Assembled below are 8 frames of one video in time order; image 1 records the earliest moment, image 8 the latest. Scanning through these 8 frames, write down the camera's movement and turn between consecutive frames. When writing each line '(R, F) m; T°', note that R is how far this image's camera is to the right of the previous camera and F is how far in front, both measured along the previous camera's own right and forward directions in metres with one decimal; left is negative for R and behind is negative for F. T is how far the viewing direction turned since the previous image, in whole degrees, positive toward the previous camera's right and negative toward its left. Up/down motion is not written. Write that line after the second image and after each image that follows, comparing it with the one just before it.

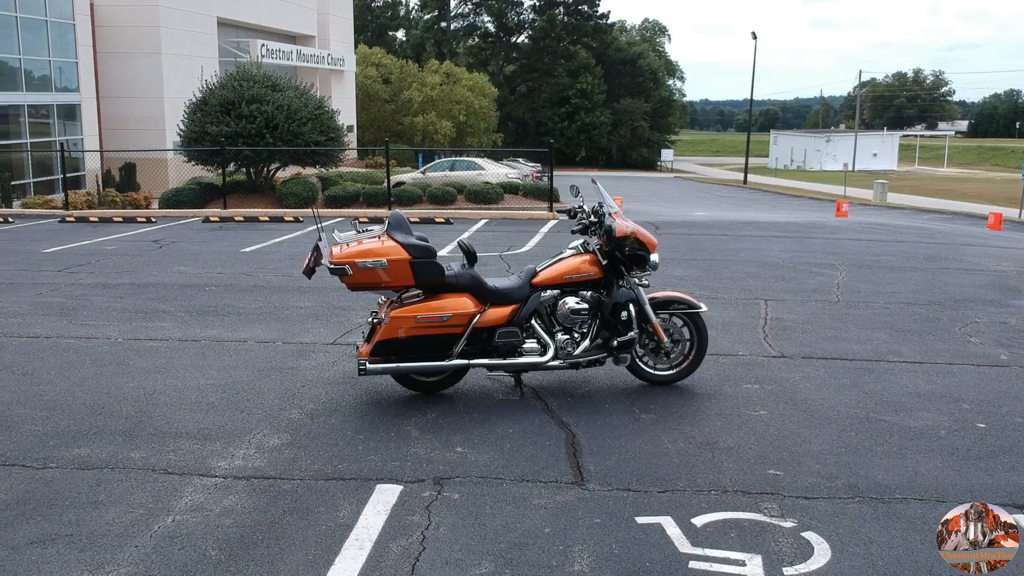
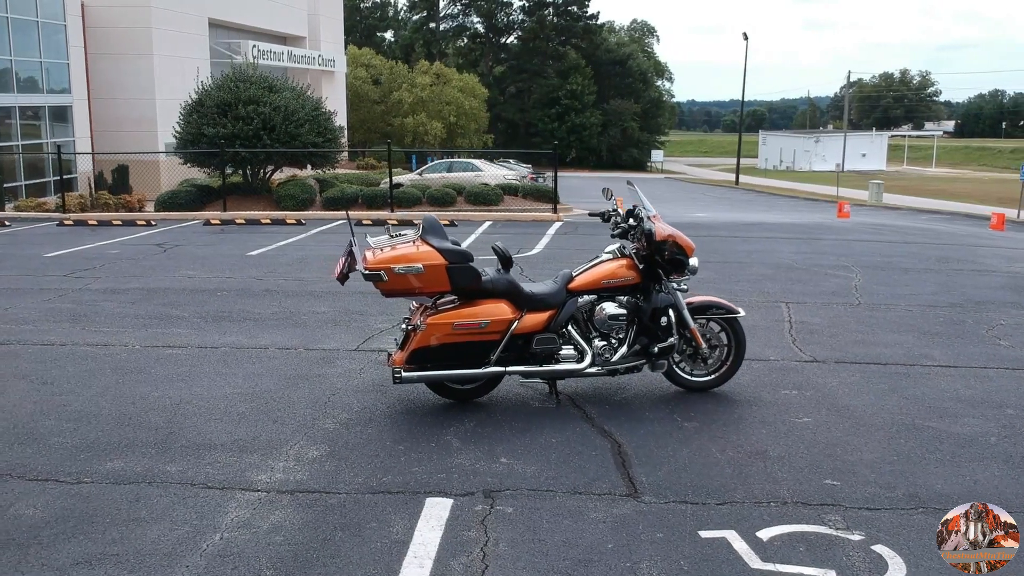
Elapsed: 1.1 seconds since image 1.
(-0.3, +0.1) m; +1°
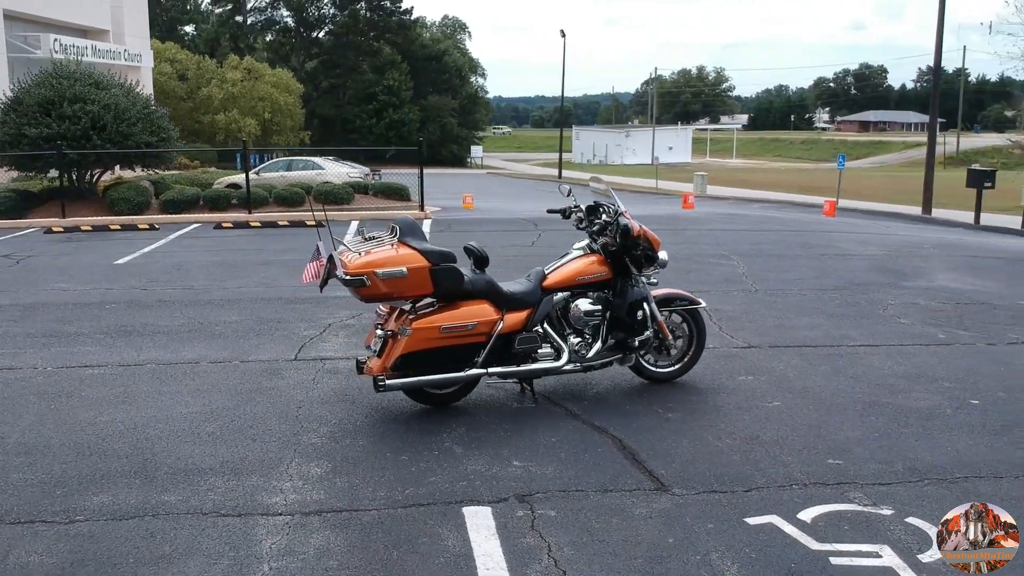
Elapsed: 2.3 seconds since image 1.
(-1.0, +0.2) m; +11°
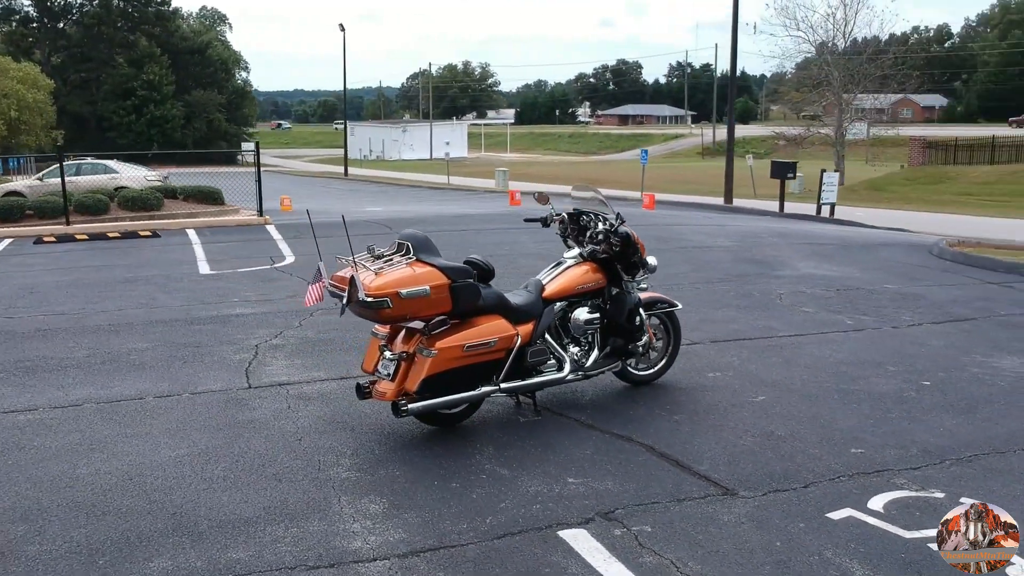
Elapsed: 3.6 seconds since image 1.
(-1.5, +0.3) m; +13°
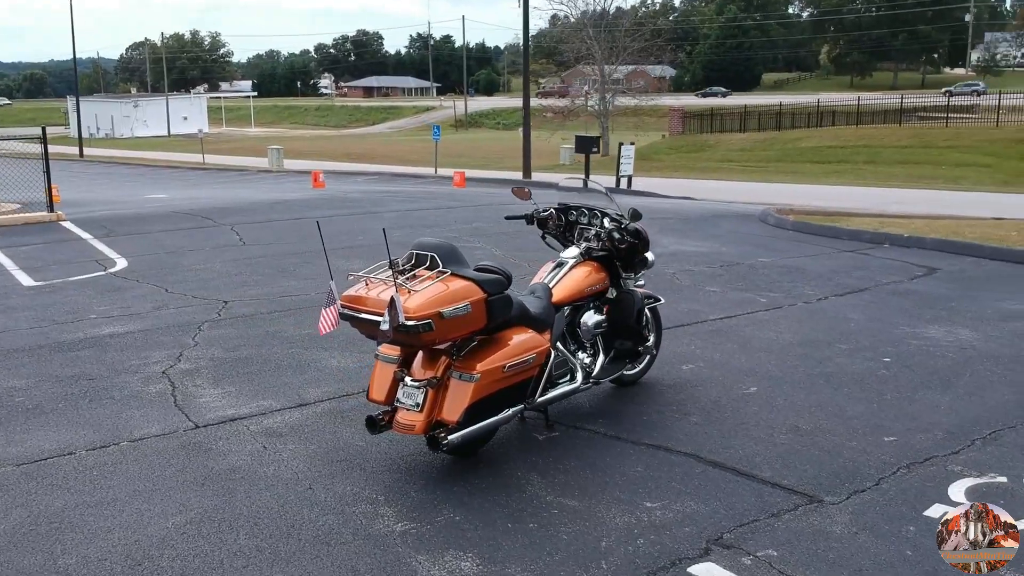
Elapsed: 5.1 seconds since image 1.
(-1.5, +0.8) m; +15°
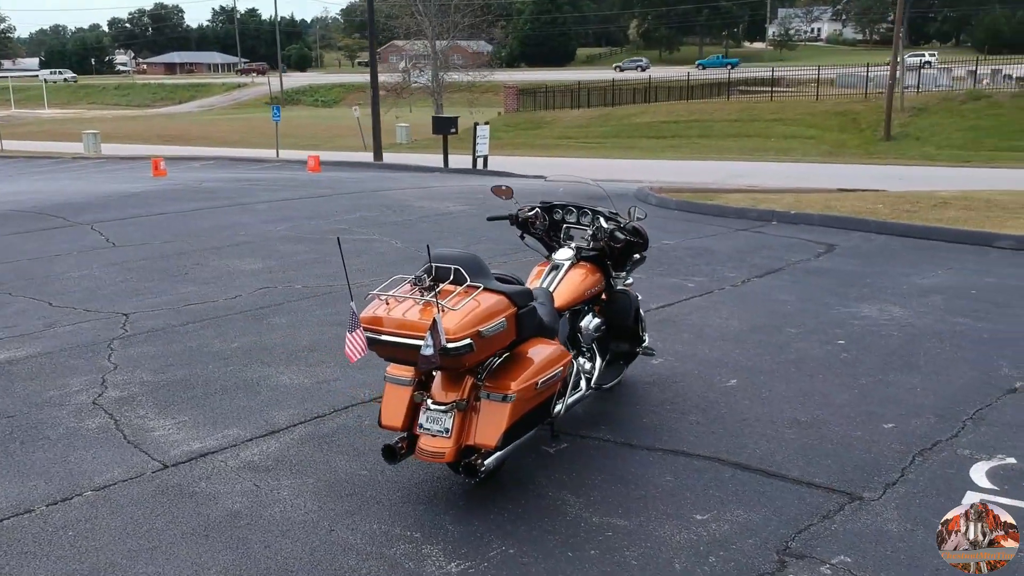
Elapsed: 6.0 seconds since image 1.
(-1.0, +0.4) m; +10°
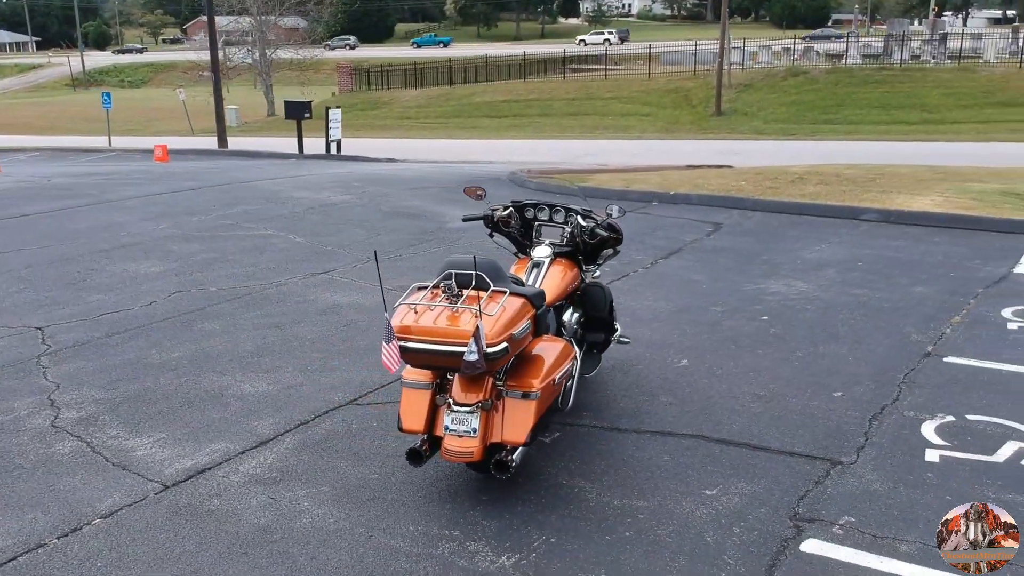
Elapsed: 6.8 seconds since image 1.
(-1.0, -0.1) m; +10°
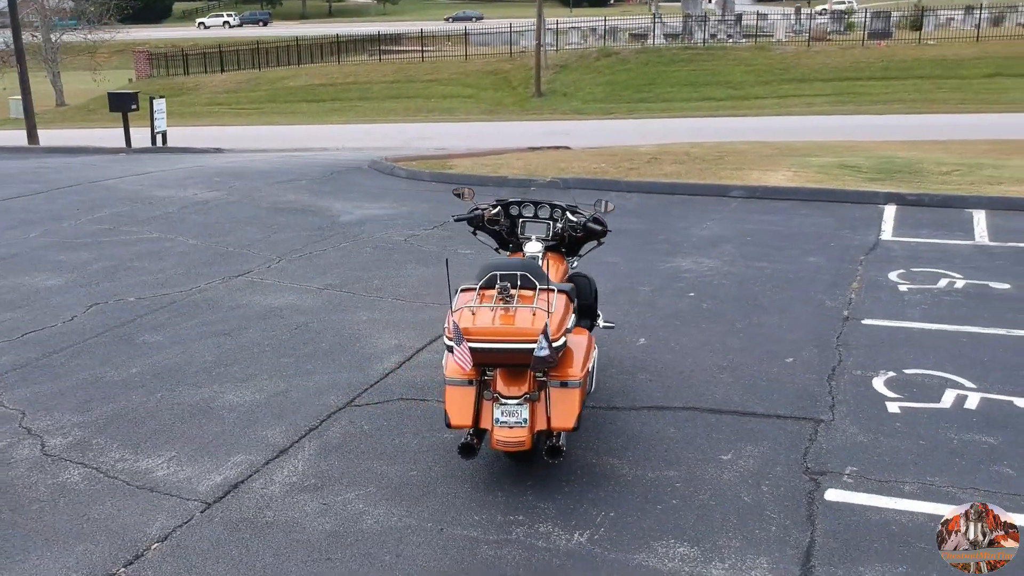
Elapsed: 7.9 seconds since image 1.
(-1.3, -0.2) m; +12°
